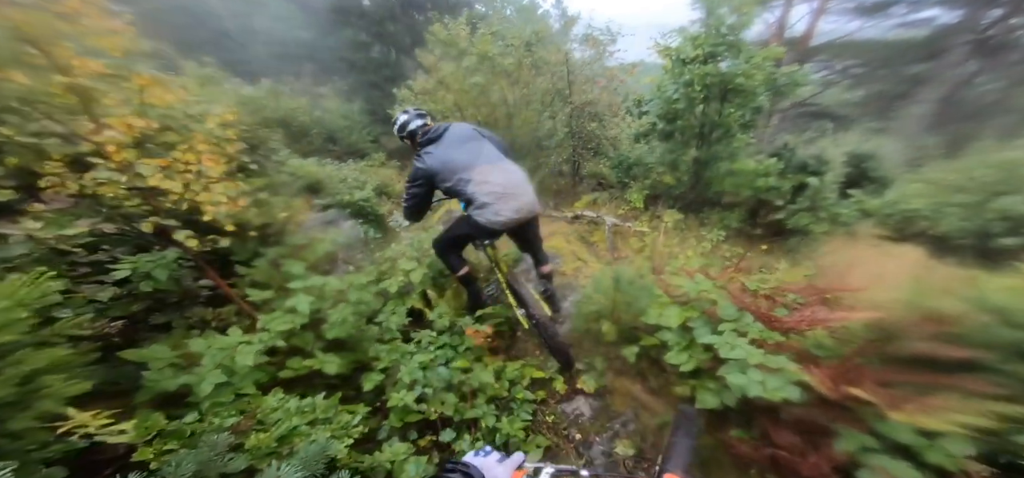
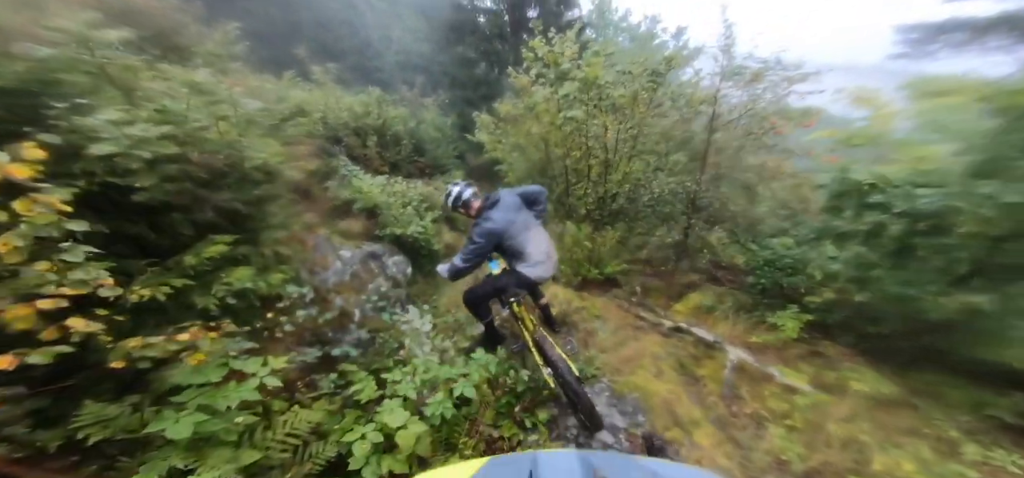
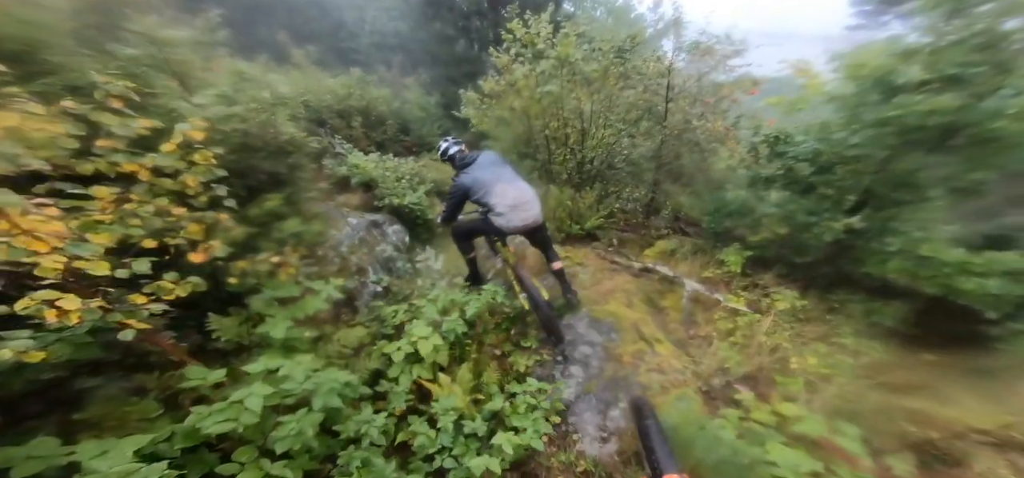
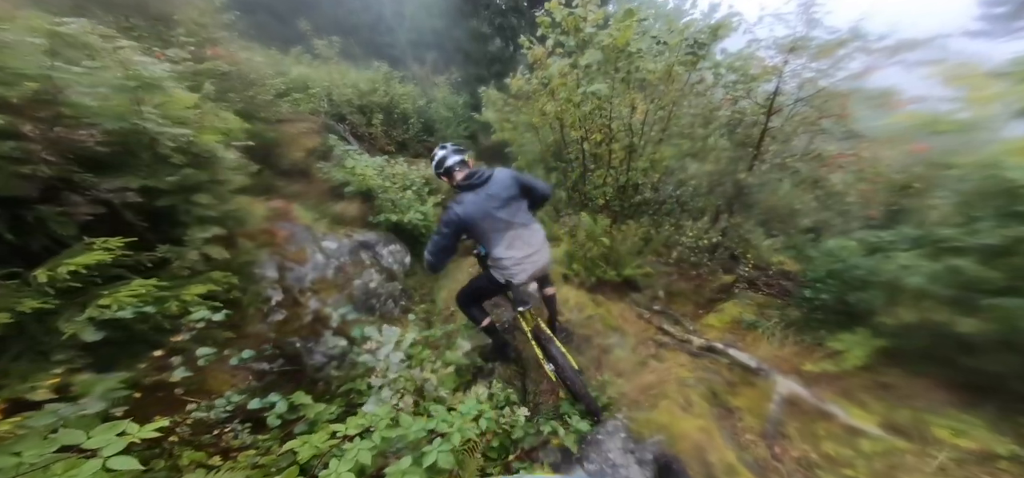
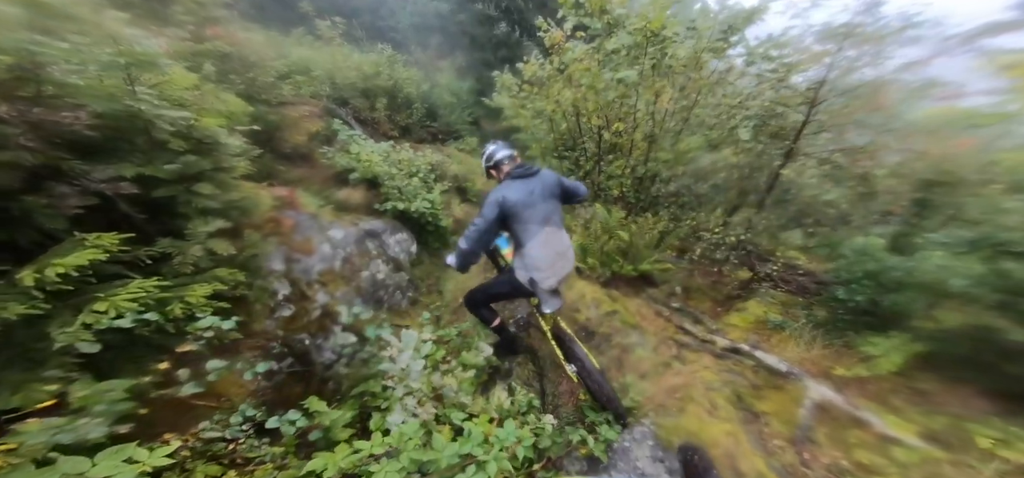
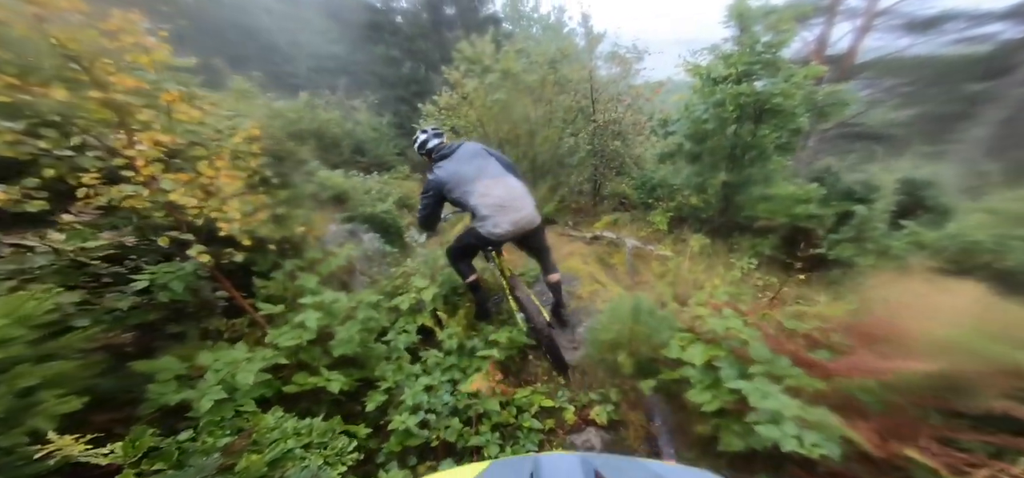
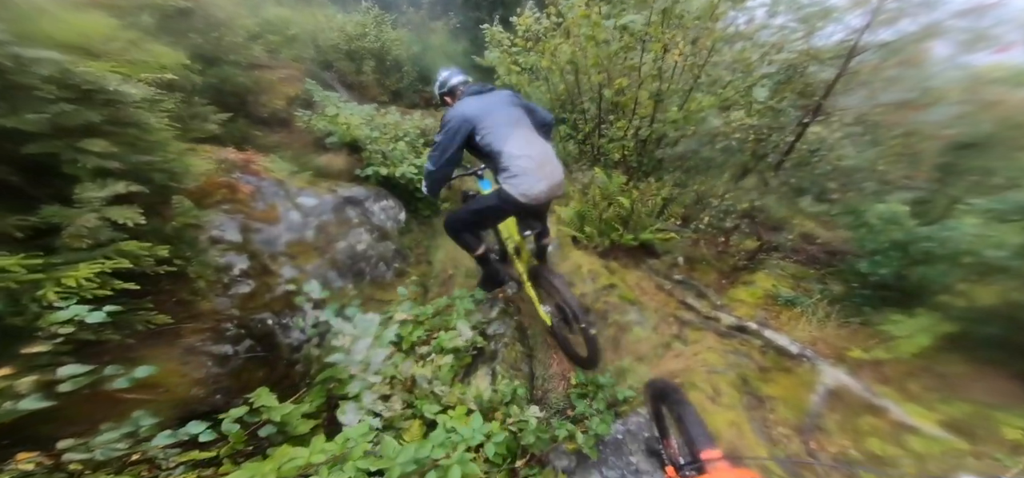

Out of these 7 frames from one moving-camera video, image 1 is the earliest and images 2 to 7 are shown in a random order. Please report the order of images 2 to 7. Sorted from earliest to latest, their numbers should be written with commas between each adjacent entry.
6, 3, 2, 4, 5, 7
